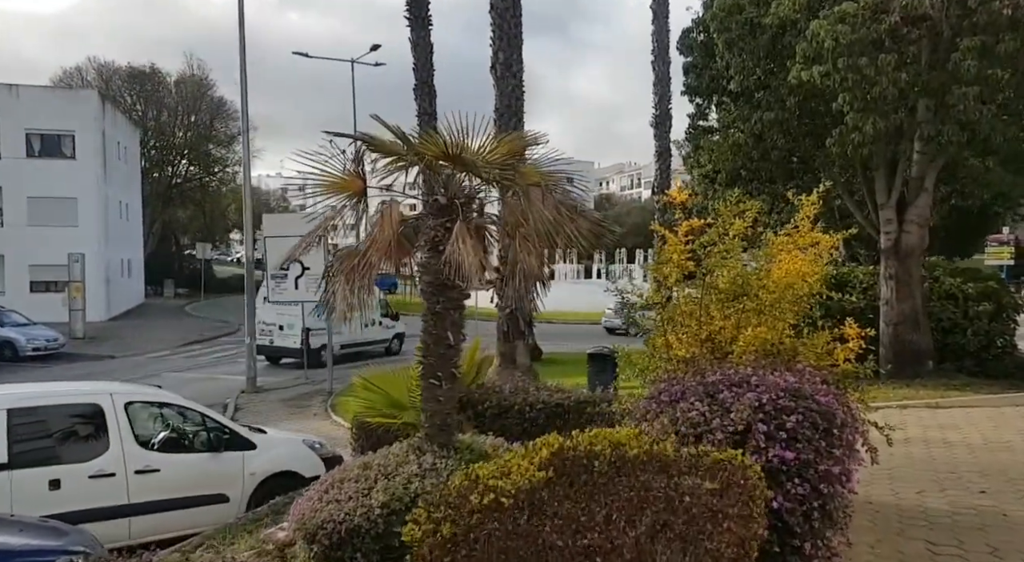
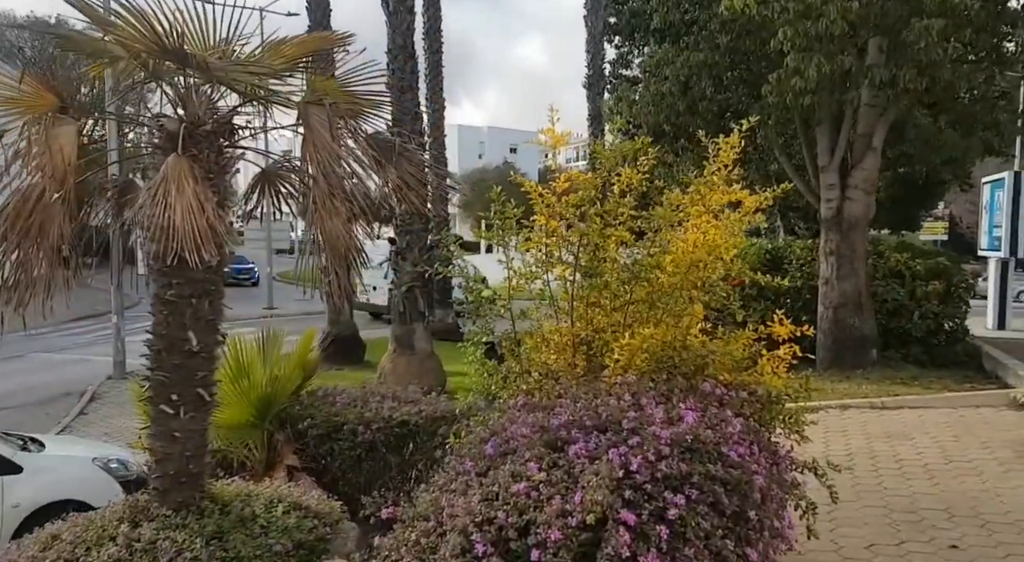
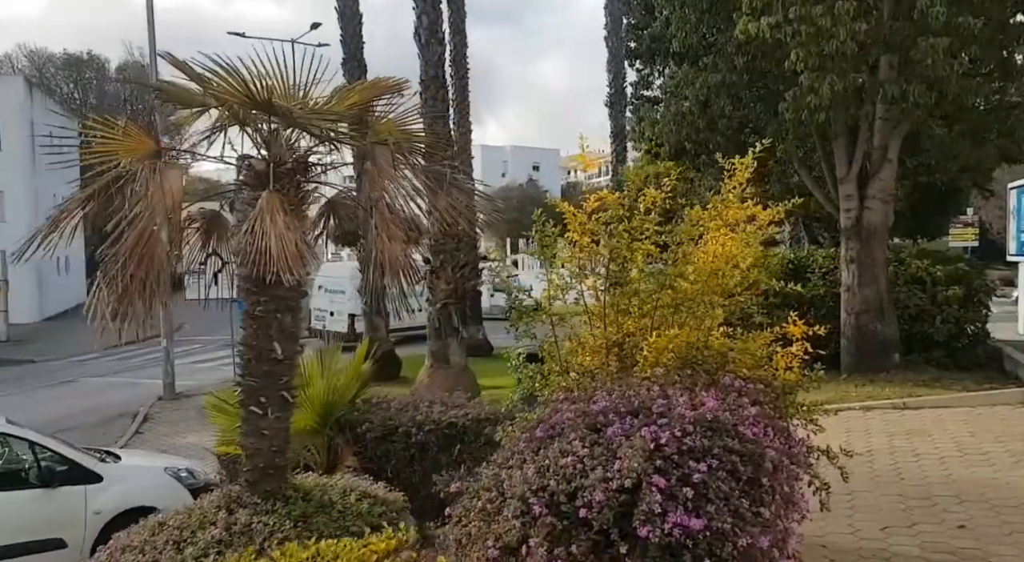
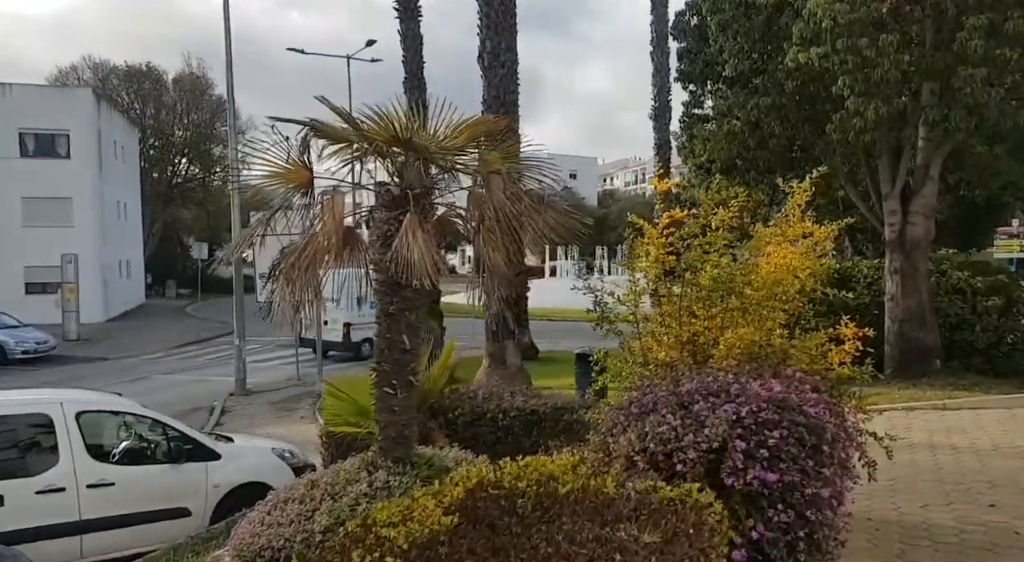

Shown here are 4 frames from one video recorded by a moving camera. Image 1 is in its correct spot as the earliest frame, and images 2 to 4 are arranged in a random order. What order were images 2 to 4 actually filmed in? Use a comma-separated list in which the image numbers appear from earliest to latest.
4, 3, 2
